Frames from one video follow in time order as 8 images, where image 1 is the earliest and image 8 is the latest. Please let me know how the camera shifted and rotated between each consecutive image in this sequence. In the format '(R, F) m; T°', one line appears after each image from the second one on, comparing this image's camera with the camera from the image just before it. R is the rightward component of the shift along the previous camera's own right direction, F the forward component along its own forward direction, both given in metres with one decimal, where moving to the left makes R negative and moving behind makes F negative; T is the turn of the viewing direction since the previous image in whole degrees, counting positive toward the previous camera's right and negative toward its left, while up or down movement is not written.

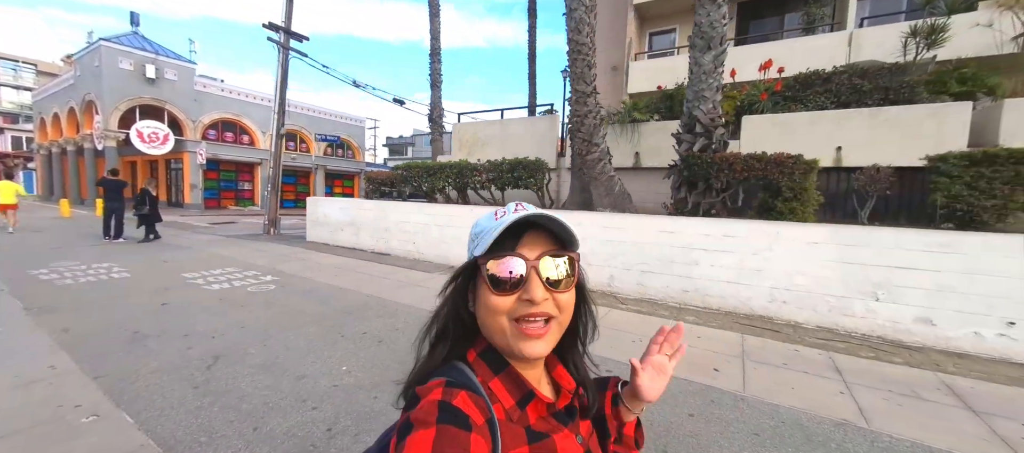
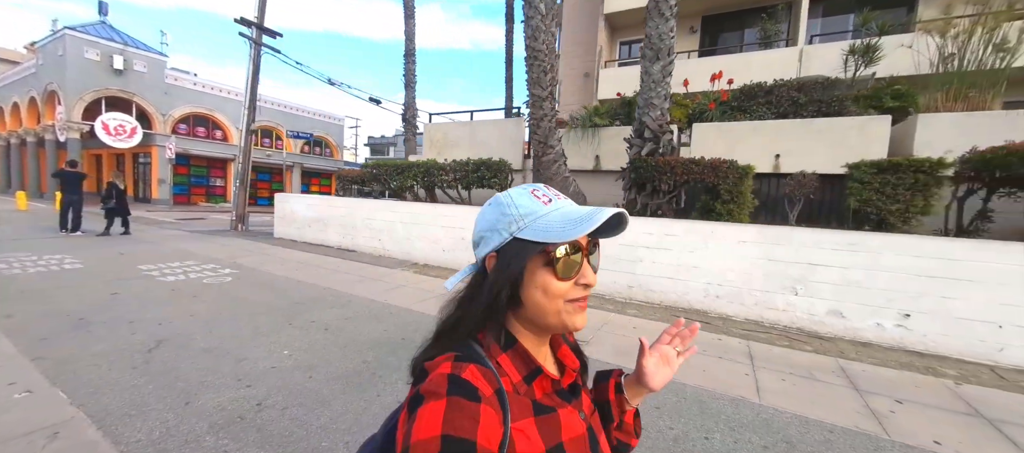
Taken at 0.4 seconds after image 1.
(+0.5, -0.2) m; +2°
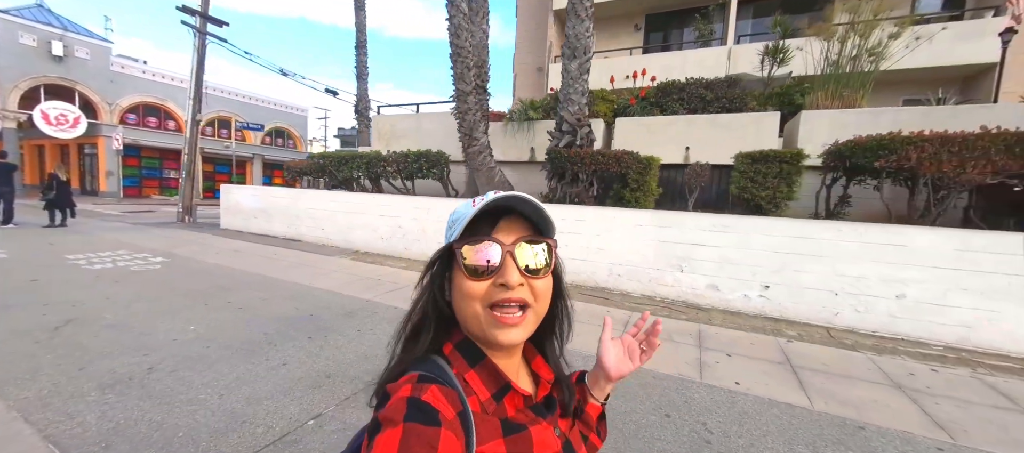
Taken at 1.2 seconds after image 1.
(+1.0, -0.4) m; +3°
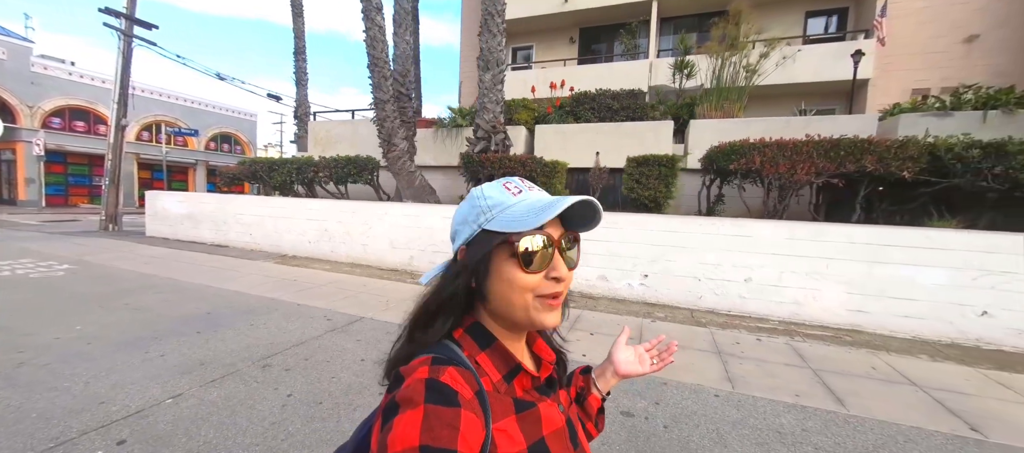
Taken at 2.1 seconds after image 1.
(+1.1, -0.5) m; +4°
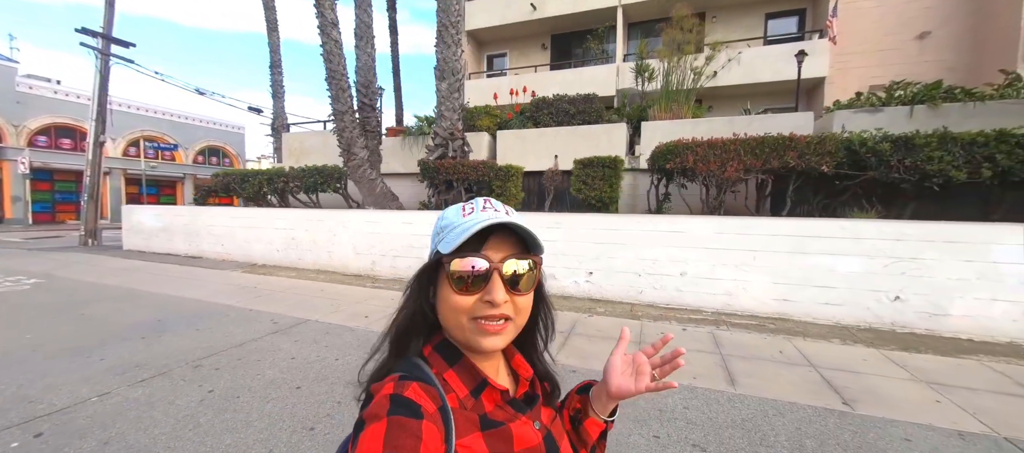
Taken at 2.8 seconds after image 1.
(+0.8, -0.2) m; 0°
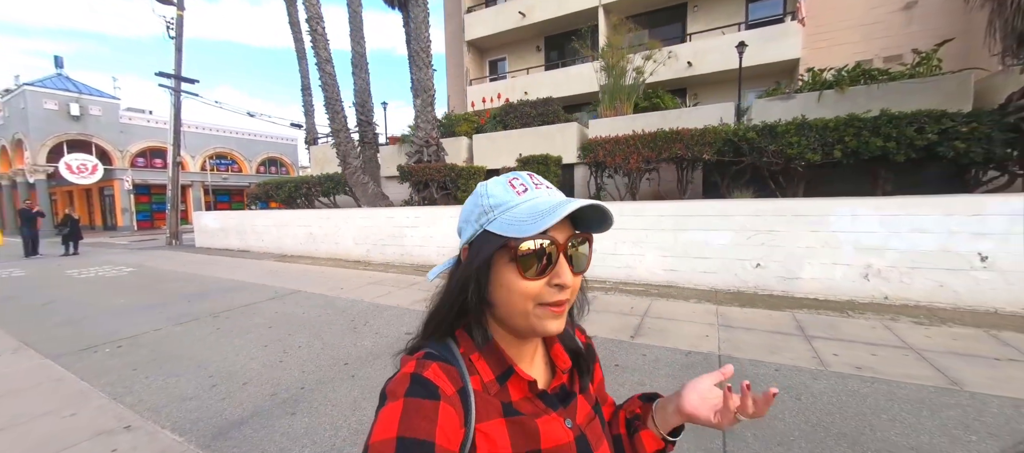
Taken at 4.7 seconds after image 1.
(+2.0, -1.2) m; -7°
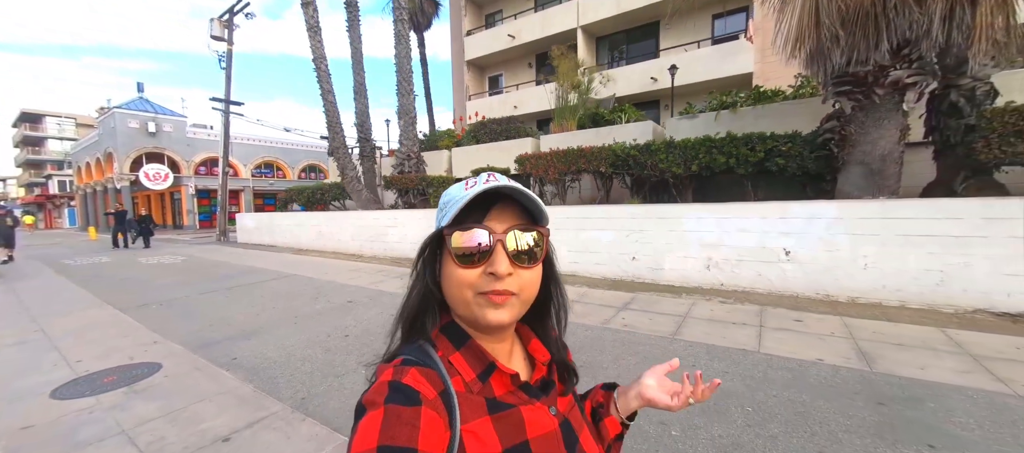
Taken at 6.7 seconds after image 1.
(+2.1, -1.4) m; -6°
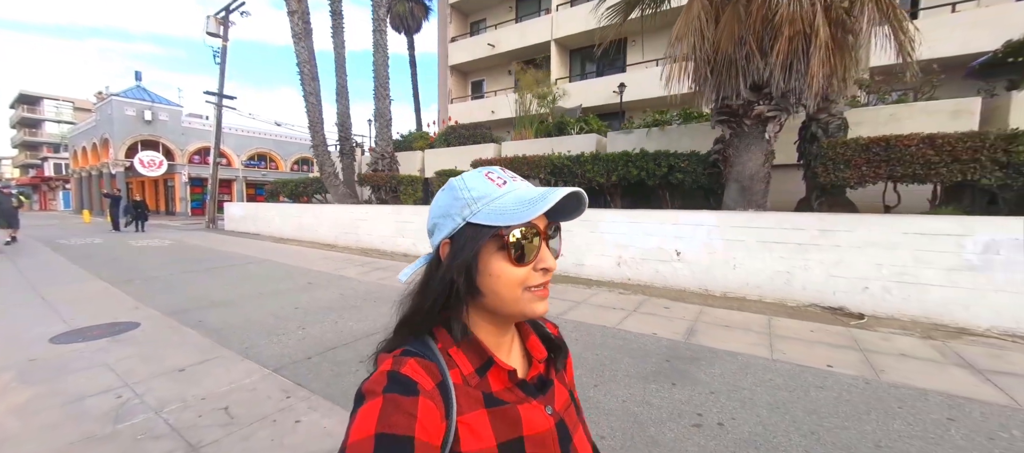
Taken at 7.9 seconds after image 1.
(+1.1, -0.9) m; 0°
